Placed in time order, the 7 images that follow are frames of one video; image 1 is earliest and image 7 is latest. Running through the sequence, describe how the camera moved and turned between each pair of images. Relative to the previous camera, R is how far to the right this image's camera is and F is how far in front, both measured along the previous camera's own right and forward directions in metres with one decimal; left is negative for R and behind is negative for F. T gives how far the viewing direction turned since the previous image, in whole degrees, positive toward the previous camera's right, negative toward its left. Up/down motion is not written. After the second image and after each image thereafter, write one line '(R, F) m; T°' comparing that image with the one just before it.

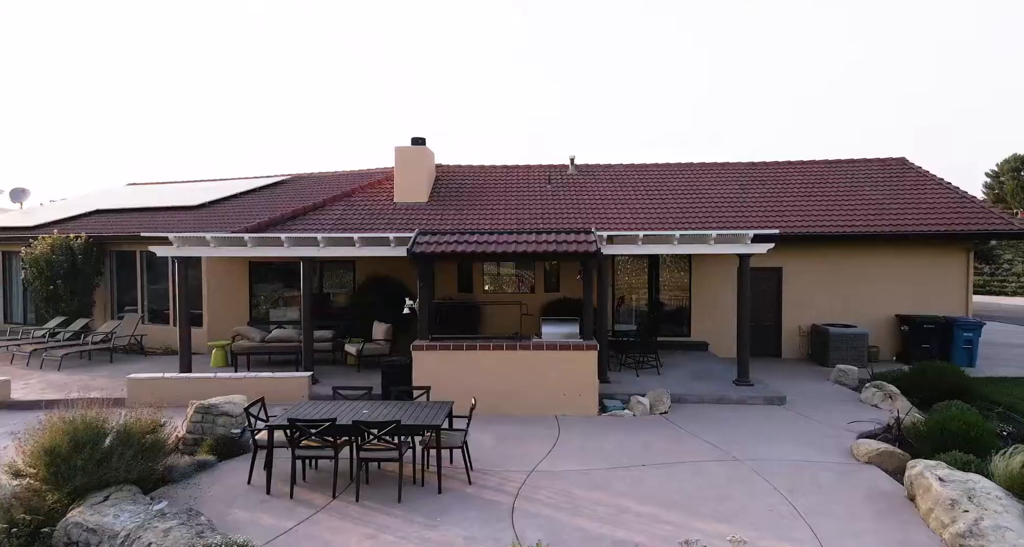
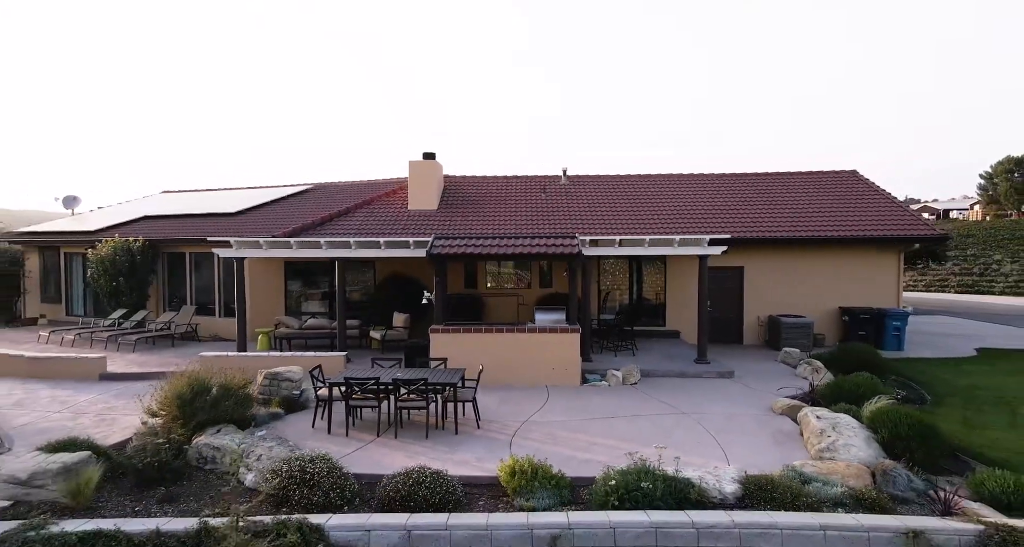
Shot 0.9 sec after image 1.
(0.0, -1.8) m; 0°
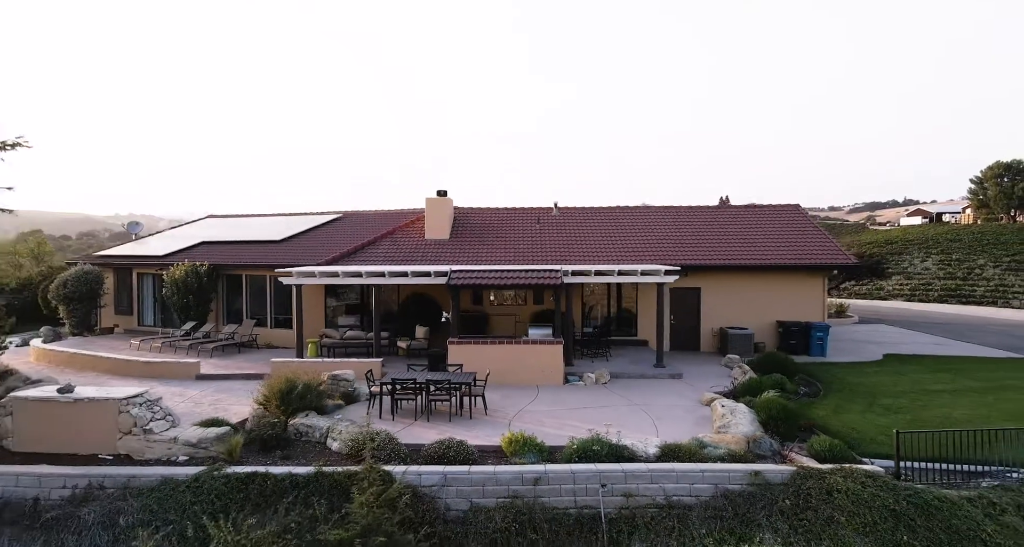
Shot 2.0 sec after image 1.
(0.0, -2.8) m; 0°
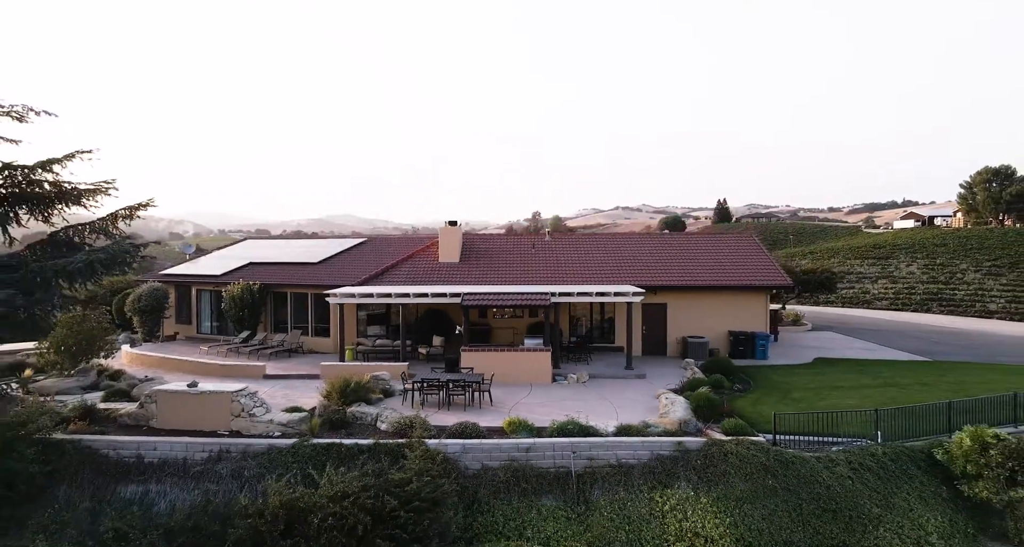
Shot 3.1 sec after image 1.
(0.0, -3.2) m; 0°
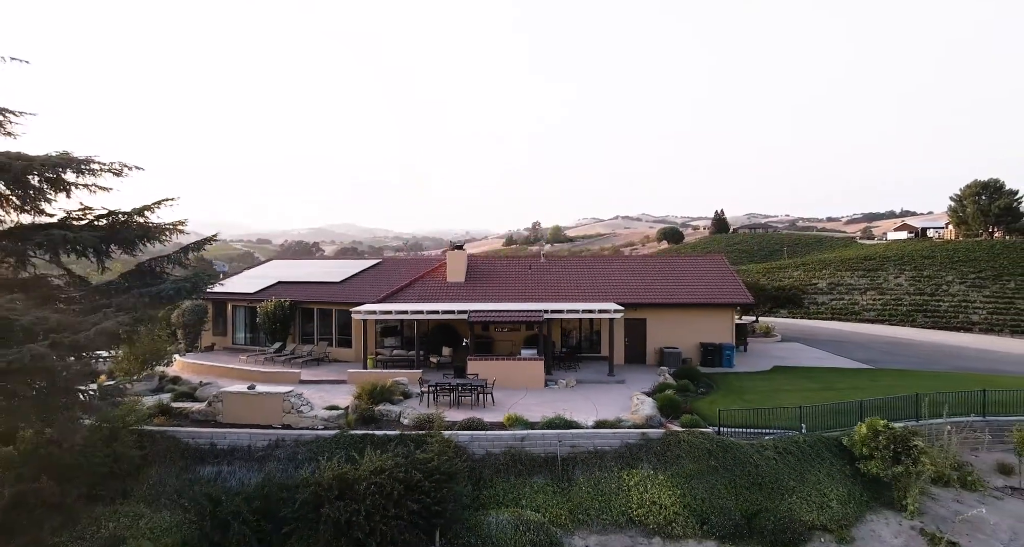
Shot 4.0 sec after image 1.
(0.0, -2.7) m; 0°
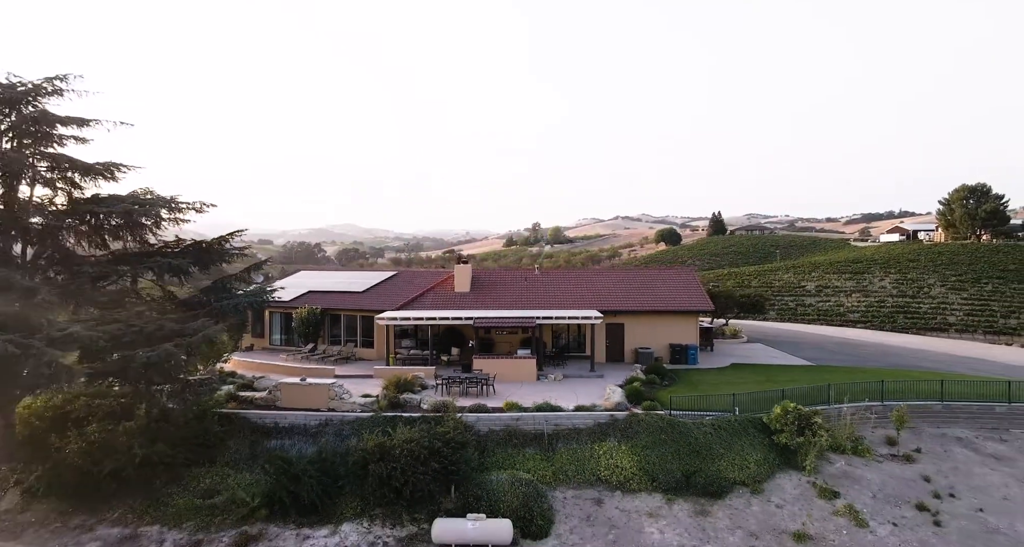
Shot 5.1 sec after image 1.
(+0.1, -3.7) m; 0°
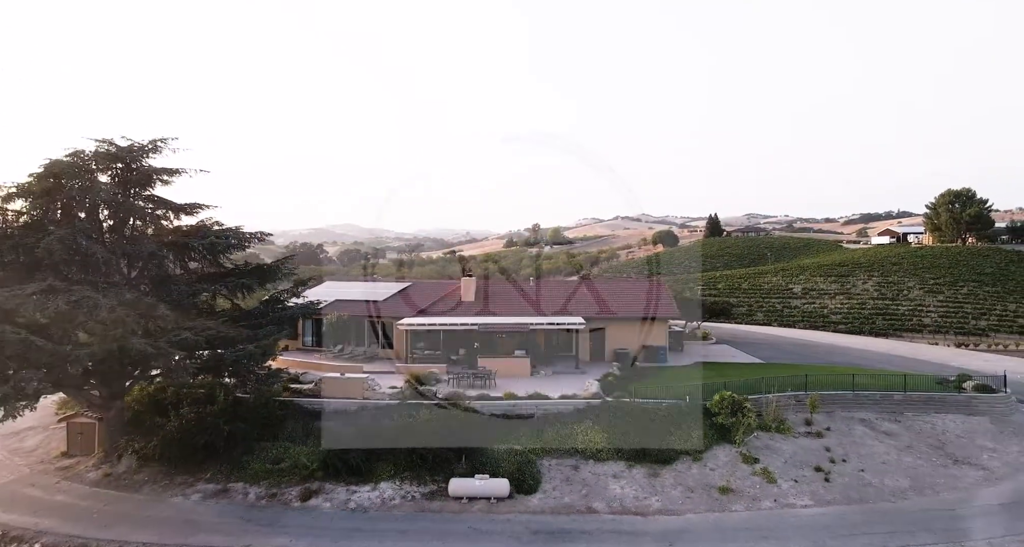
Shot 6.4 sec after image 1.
(+0.1, -4.4) m; 0°
